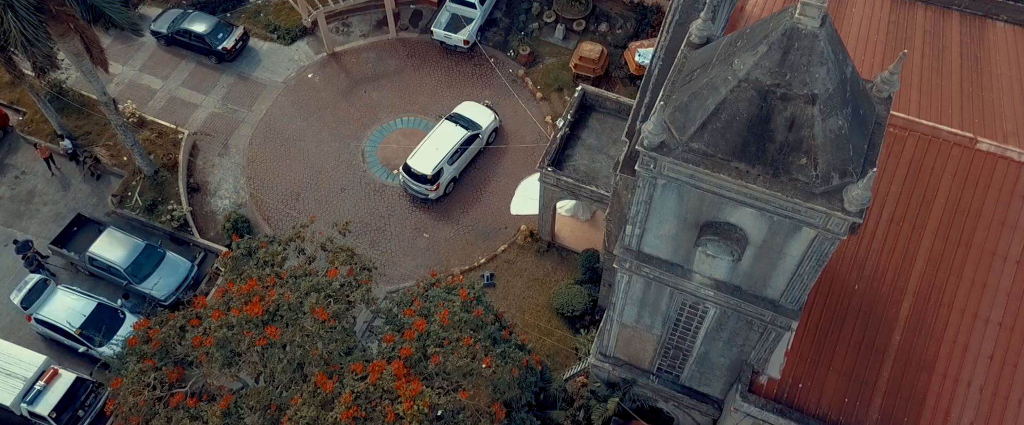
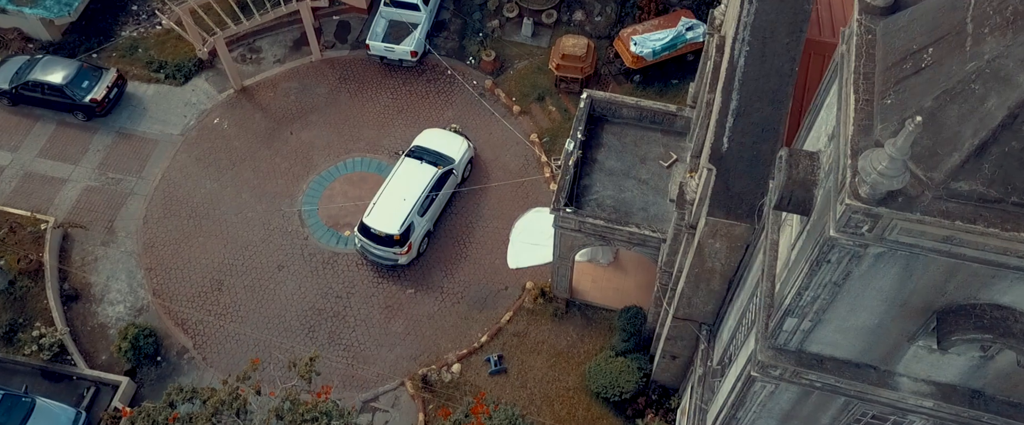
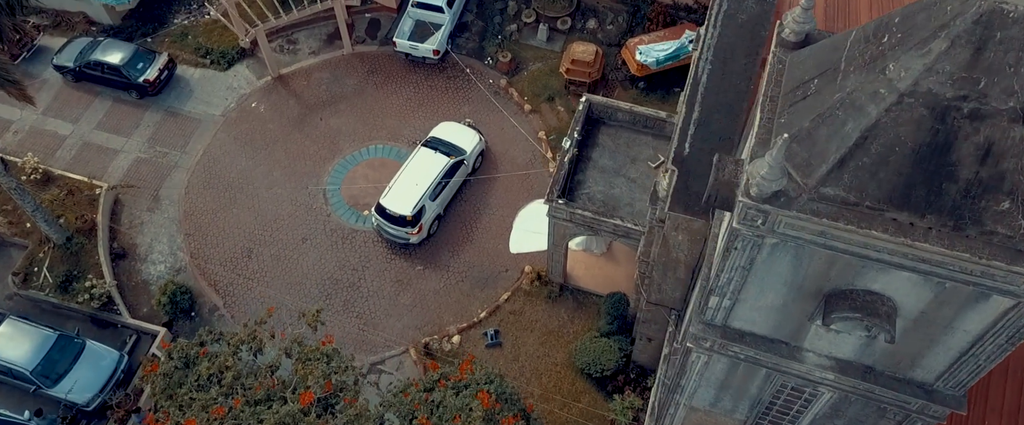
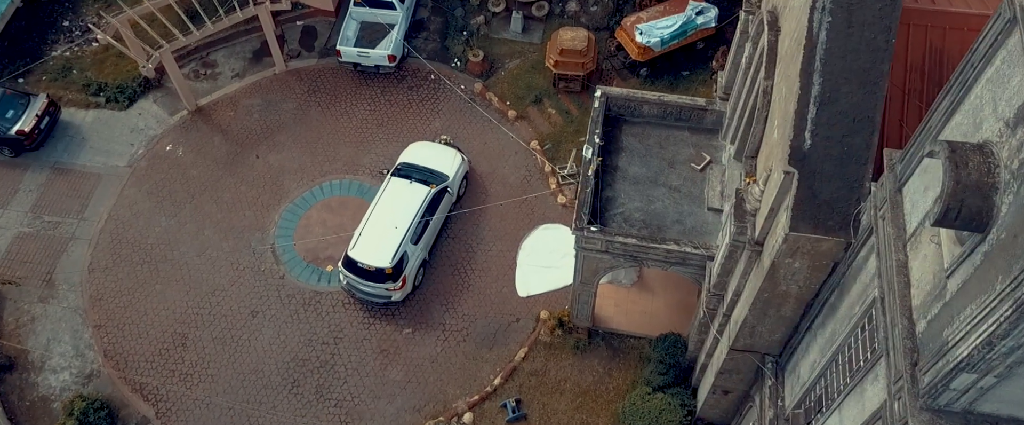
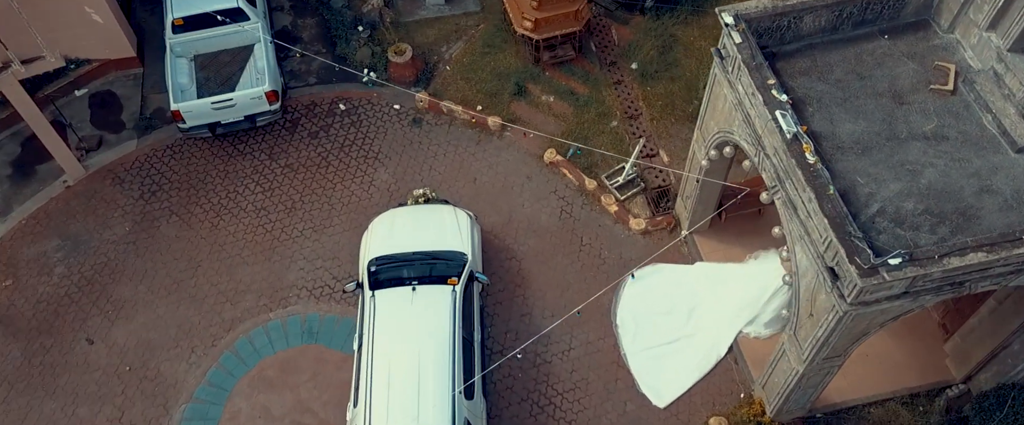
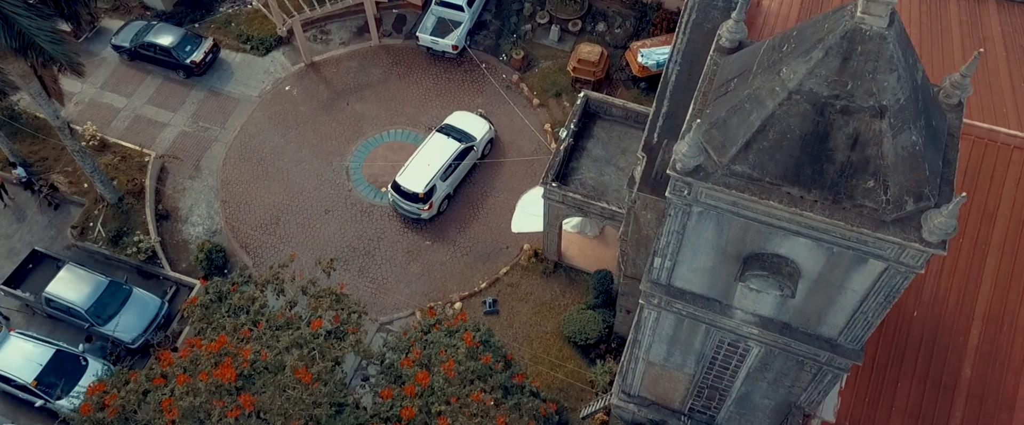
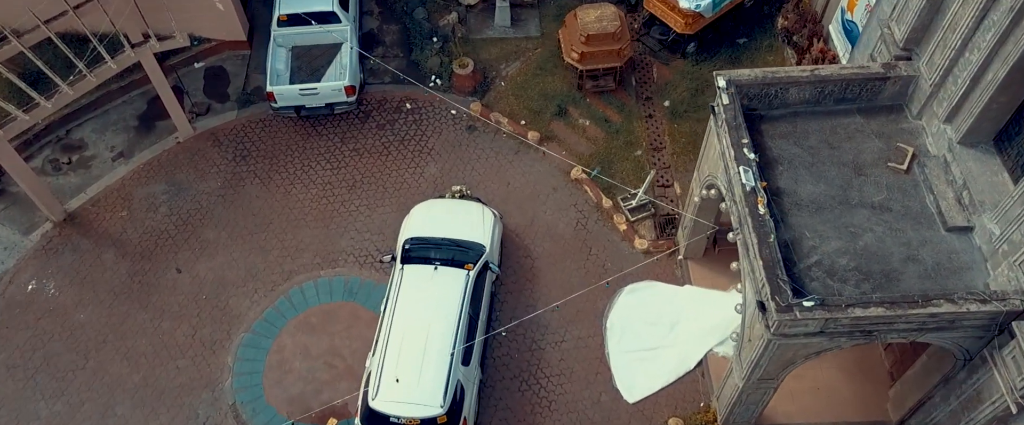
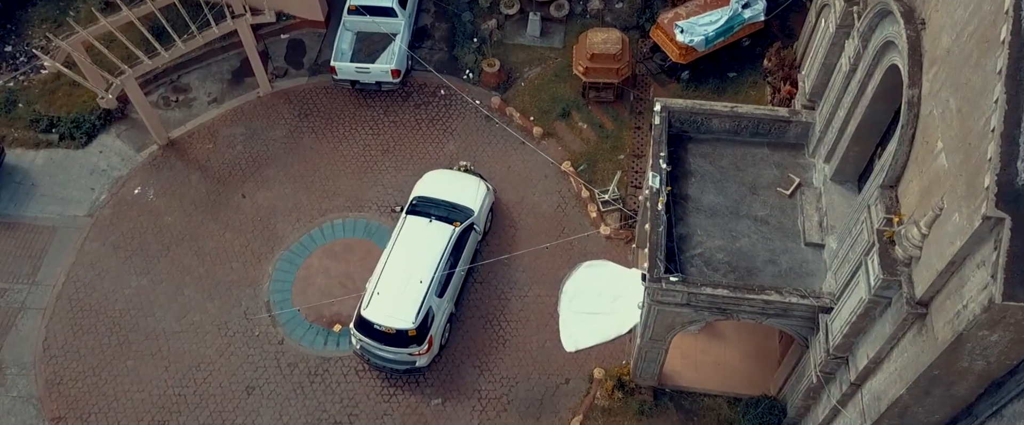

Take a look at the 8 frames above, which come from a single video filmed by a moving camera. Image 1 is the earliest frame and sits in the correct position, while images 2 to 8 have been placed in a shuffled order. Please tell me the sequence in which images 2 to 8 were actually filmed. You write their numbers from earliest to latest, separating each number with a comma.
6, 3, 2, 4, 8, 7, 5
